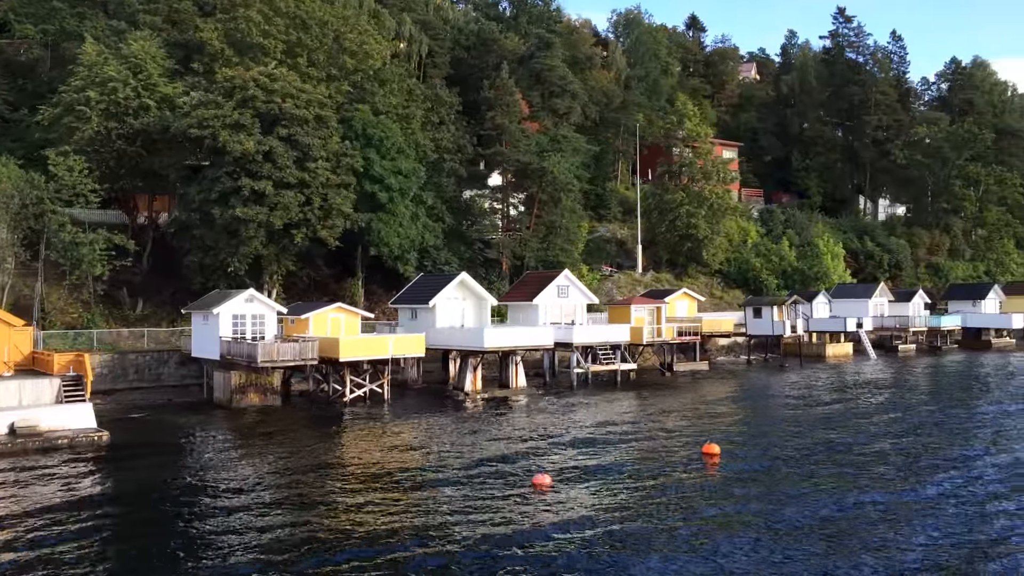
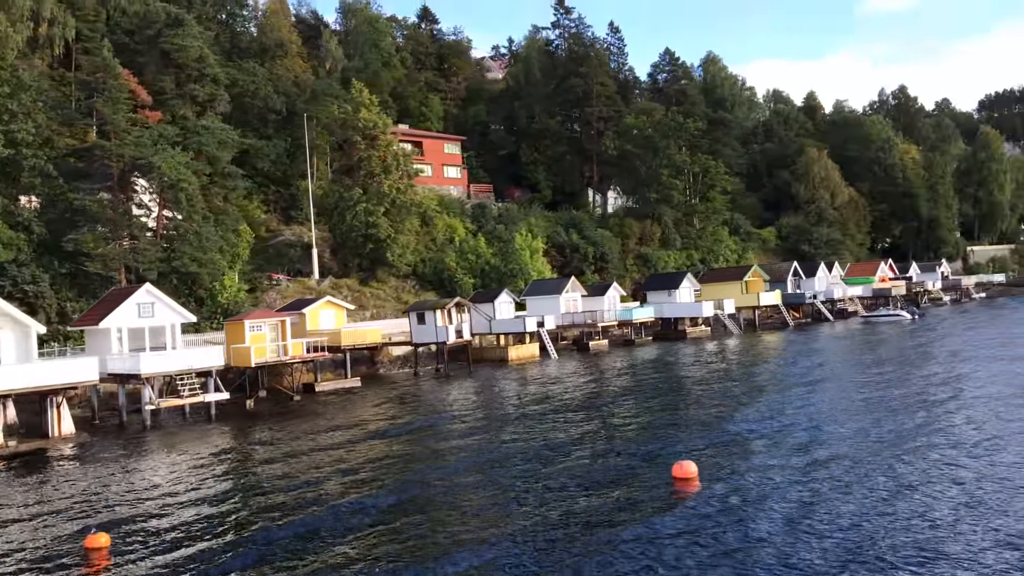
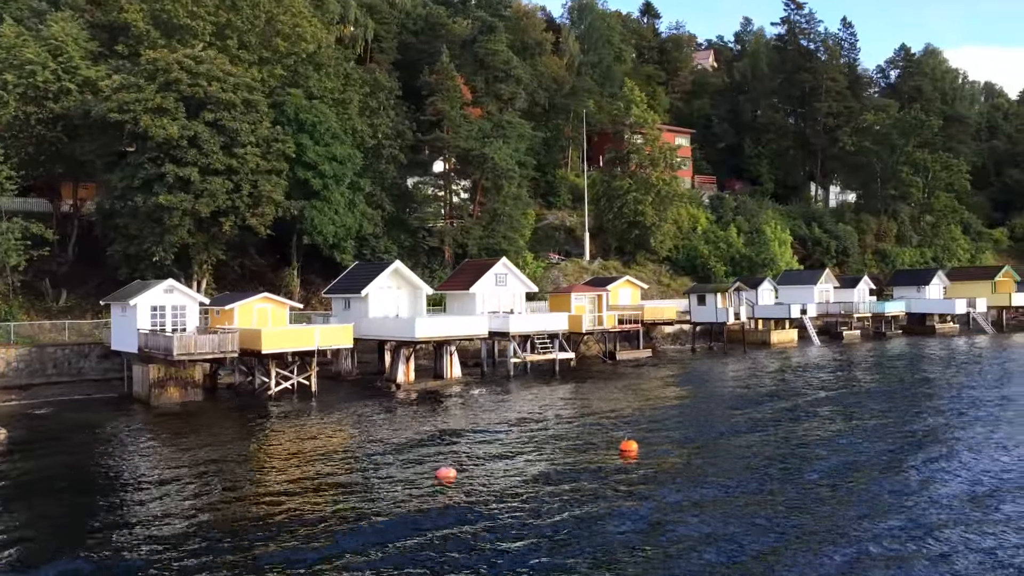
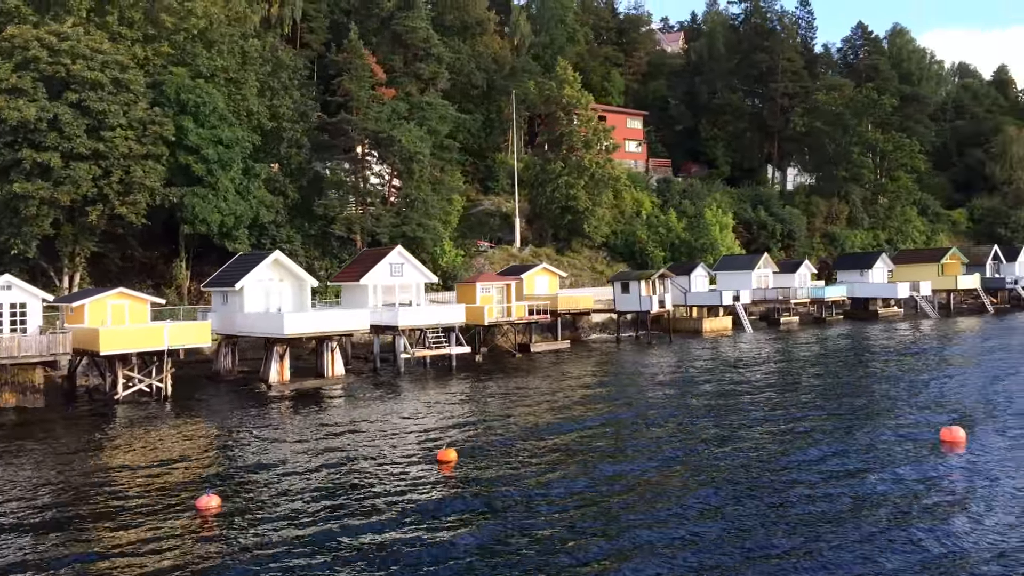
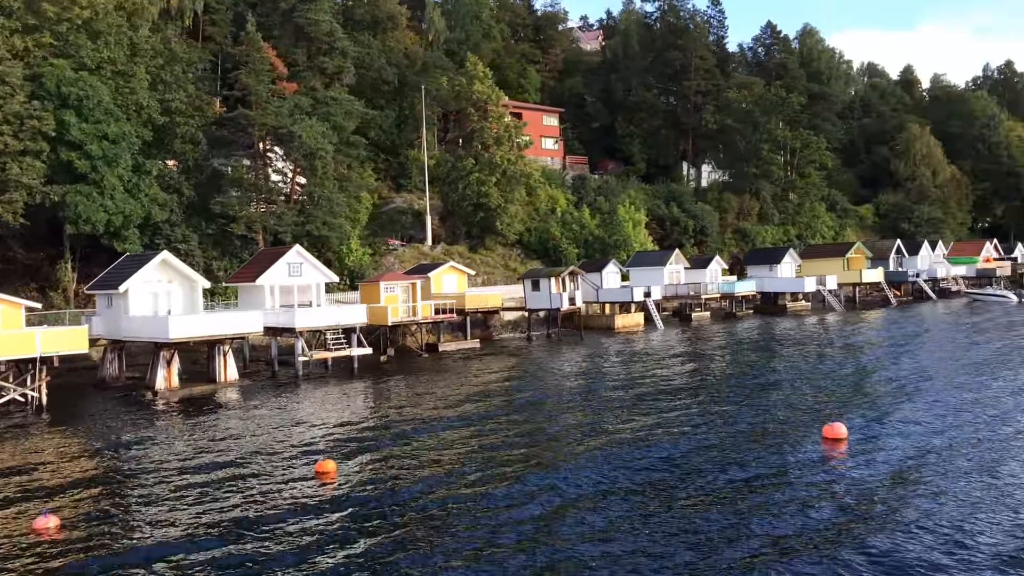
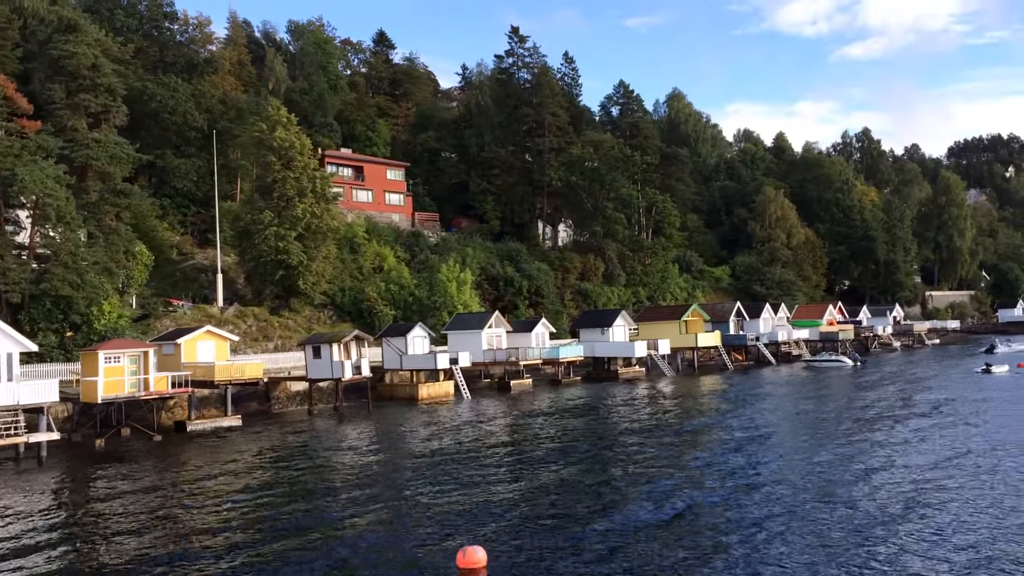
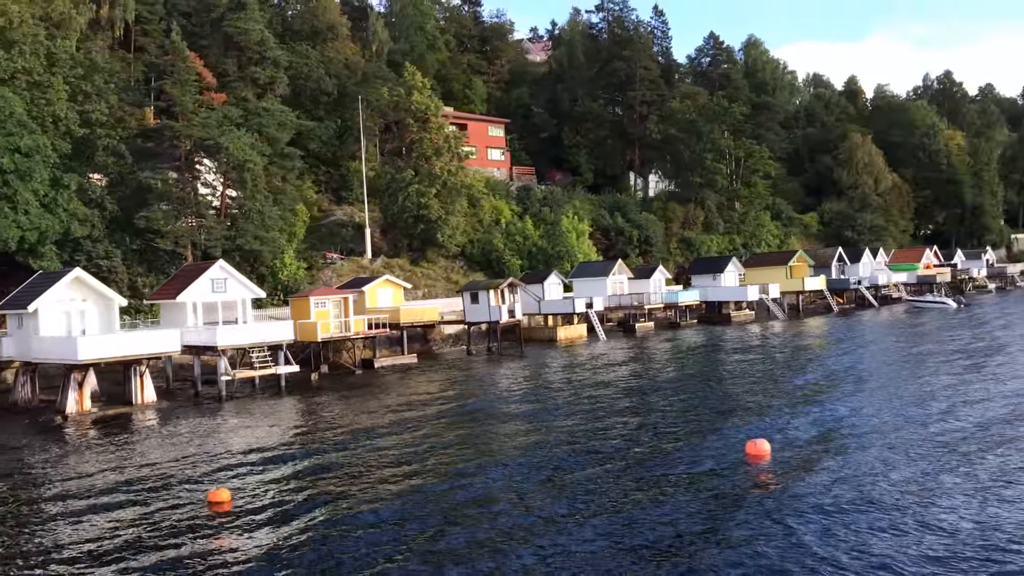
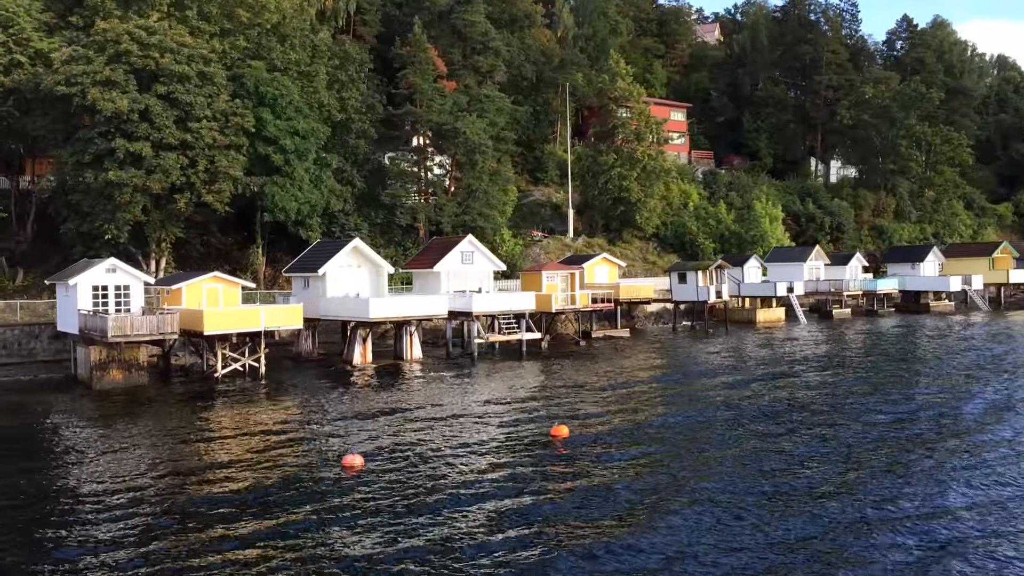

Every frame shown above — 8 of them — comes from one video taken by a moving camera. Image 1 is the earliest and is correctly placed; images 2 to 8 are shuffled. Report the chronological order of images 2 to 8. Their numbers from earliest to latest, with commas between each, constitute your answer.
3, 8, 4, 5, 7, 2, 6
